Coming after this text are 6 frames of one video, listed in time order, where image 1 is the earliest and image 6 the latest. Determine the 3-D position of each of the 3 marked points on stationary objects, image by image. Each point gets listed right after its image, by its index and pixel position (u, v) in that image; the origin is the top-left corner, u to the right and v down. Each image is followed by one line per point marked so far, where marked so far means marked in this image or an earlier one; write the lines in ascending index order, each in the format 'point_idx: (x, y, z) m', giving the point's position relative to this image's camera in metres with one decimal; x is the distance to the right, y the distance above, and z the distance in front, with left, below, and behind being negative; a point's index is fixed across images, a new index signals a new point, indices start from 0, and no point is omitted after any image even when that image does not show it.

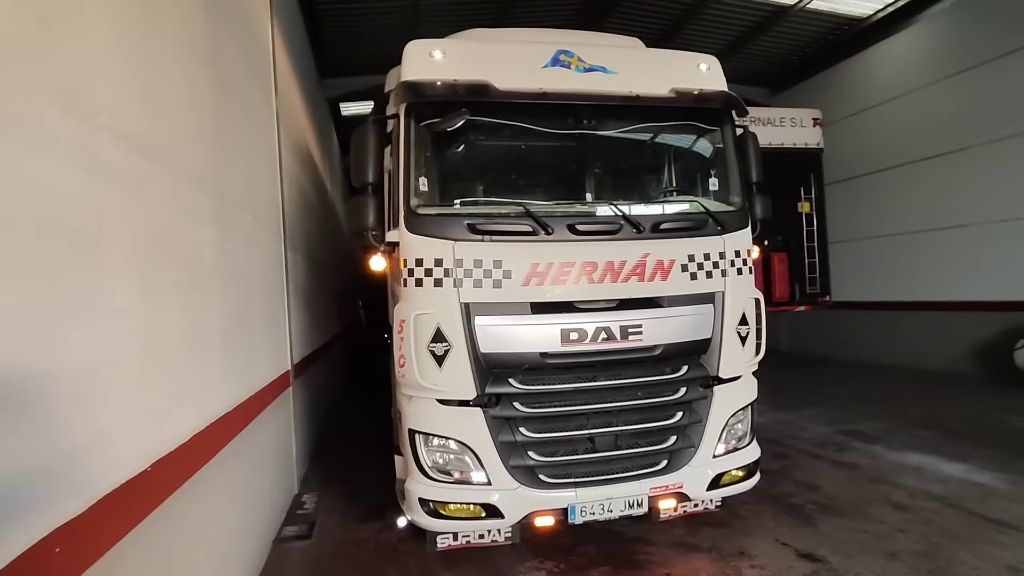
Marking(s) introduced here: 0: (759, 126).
0: (+2.6, +1.7, +6.9) m
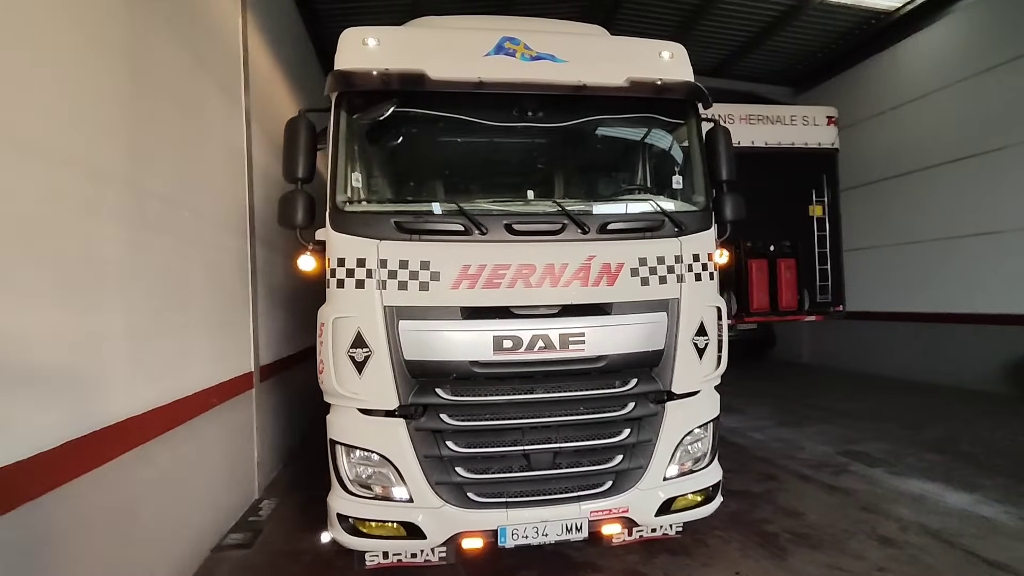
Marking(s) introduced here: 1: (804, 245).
0: (+2.5, +1.6, +6.5) m
1: (+3.0, +0.5, +6.7) m
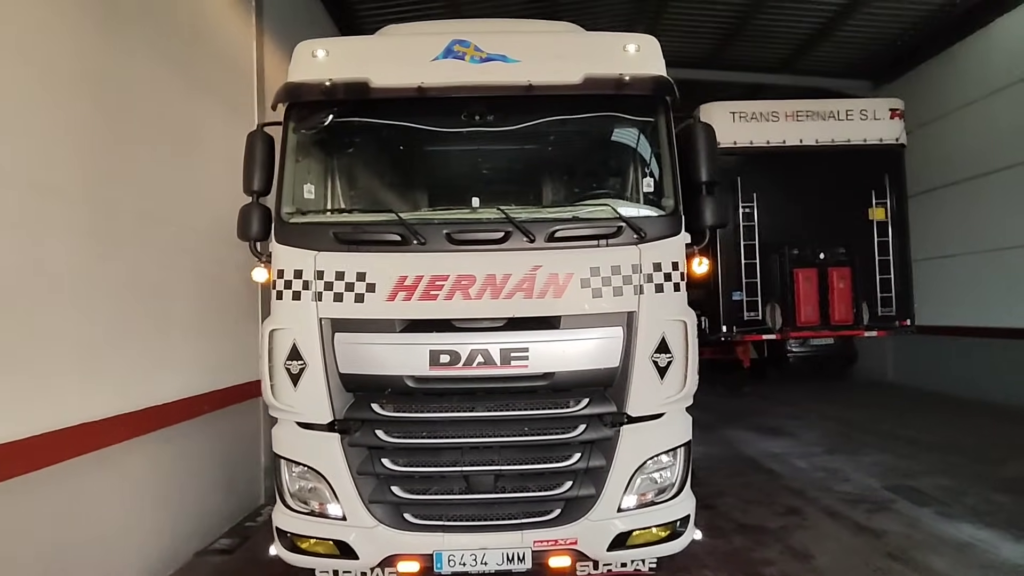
0: (+2.8, +1.5, +6.0) m
1: (+3.2, +0.4, +6.1) m
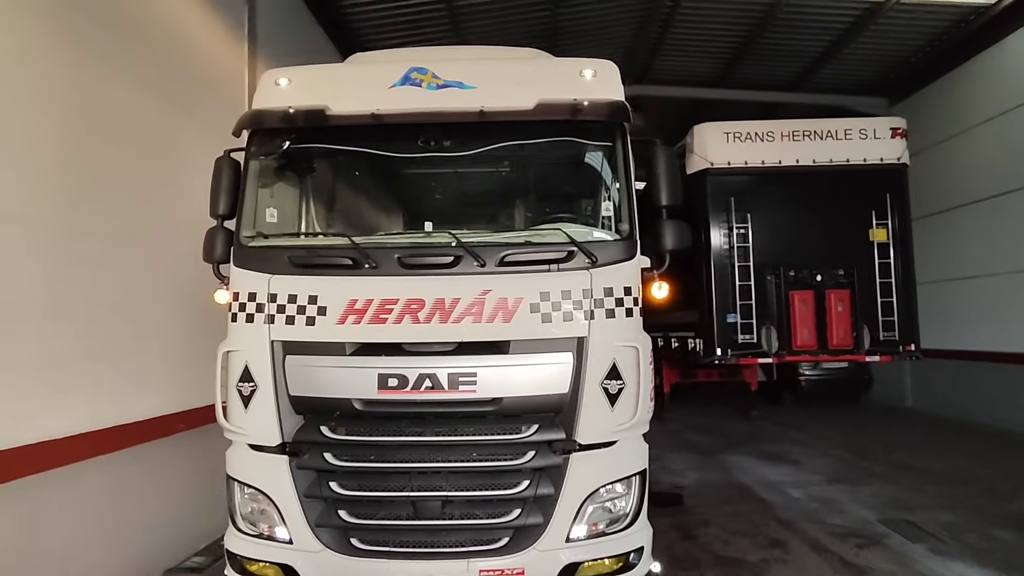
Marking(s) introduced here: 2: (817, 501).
0: (+2.7, +1.3, +5.8) m
1: (+3.1, +0.1, +5.9) m
2: (+2.3, -1.6, +5.0) m
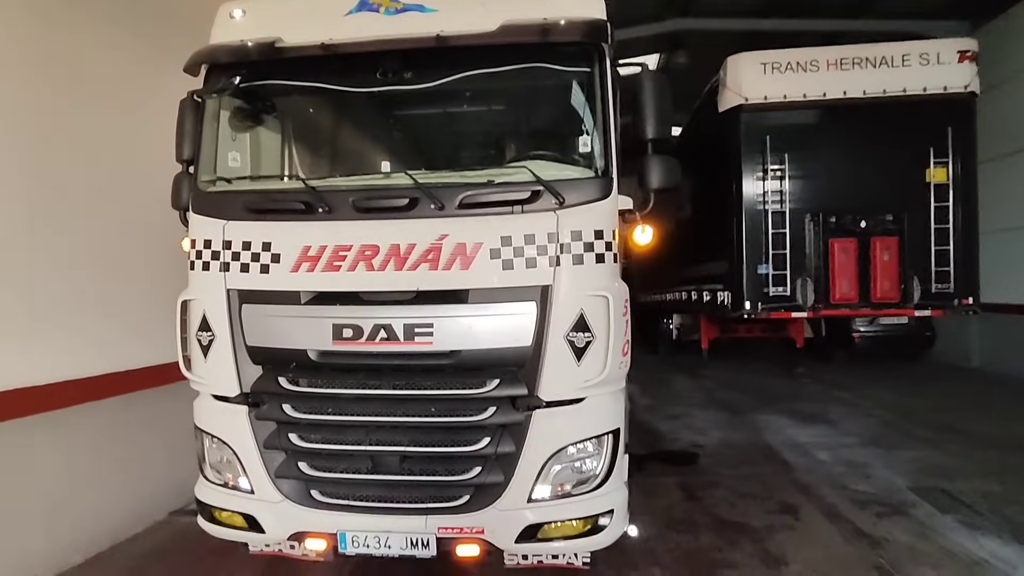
0: (+2.8, +1.7, +5.2) m
1: (+3.3, +0.6, +5.3) m
2: (+2.3, -1.2, +4.6) m
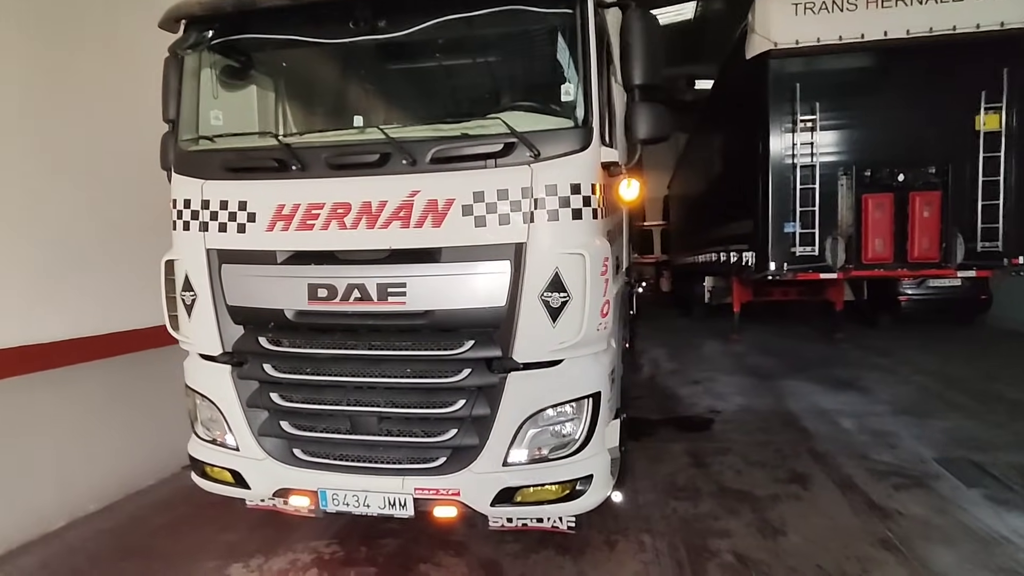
0: (+2.9, +2.0, +4.8) m
1: (+3.4, +0.9, +4.9) m
2: (+2.4, -1.0, +4.3) m
